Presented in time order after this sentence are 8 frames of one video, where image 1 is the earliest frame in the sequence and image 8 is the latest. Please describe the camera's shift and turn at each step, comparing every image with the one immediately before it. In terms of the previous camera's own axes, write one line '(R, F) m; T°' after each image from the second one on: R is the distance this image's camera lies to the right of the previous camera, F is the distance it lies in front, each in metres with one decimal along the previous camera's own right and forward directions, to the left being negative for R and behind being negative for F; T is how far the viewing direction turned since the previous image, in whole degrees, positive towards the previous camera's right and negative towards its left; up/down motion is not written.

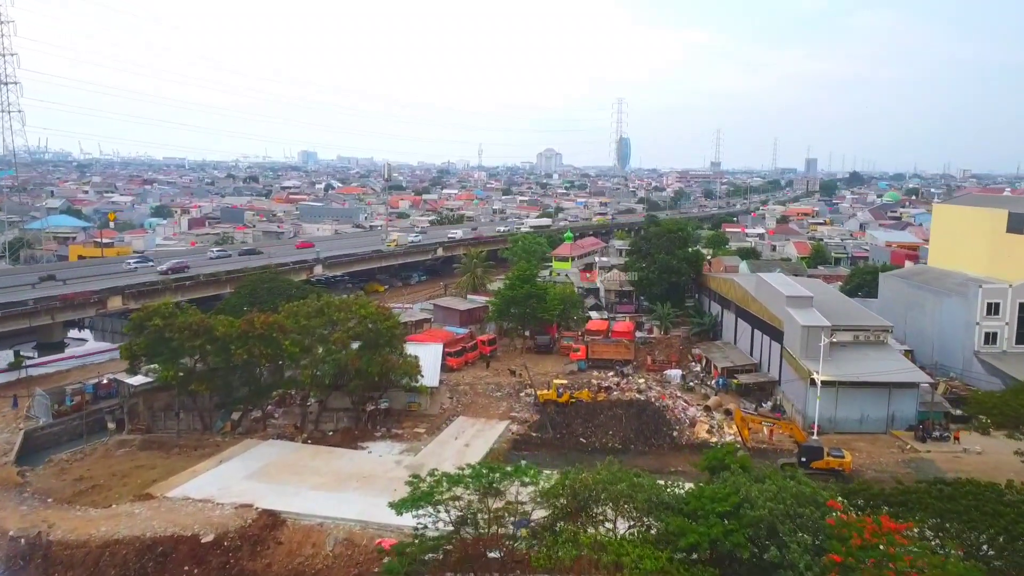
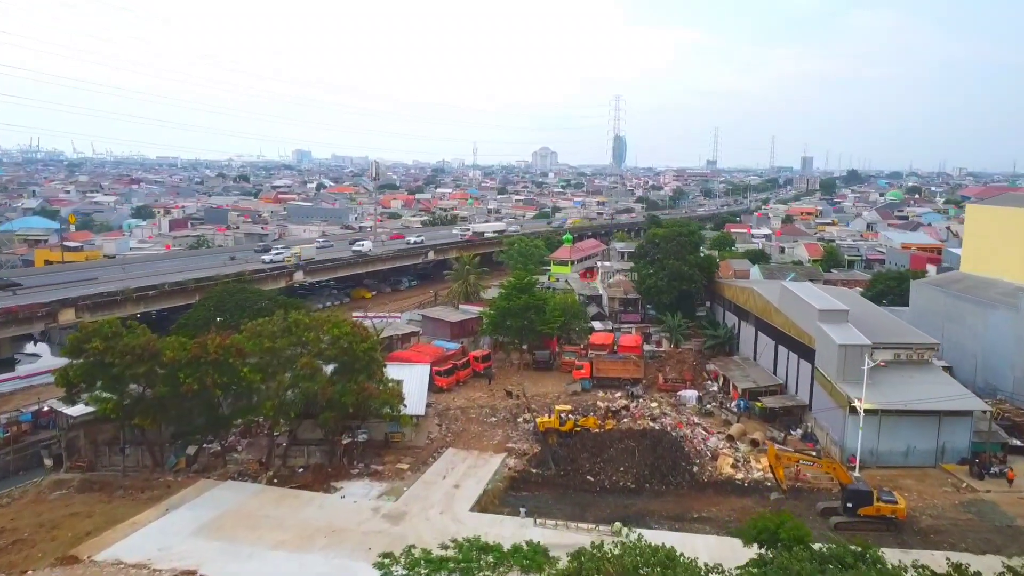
(0.0, +2.8) m; 0°
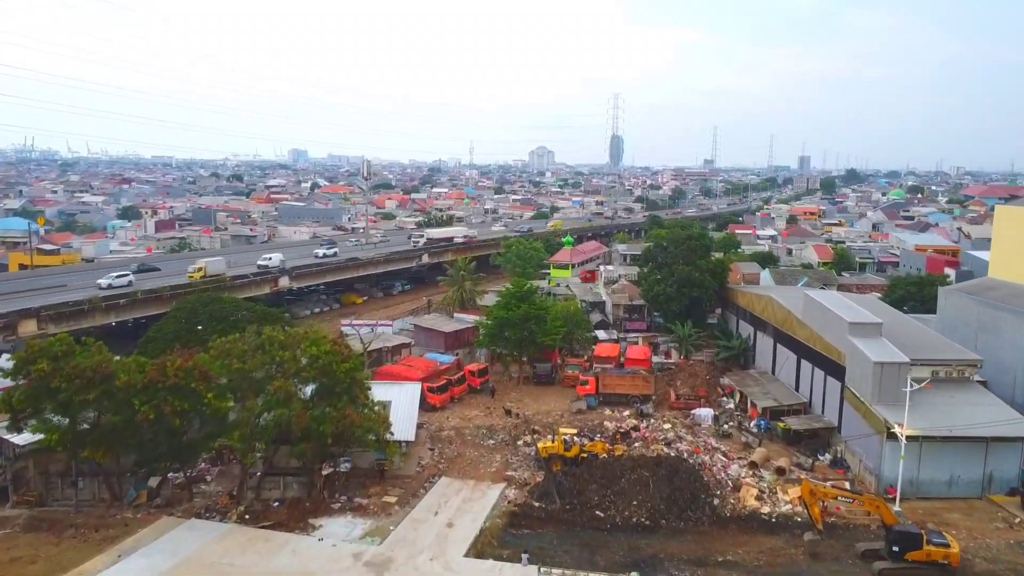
(-0.1, +2.0) m; 0°
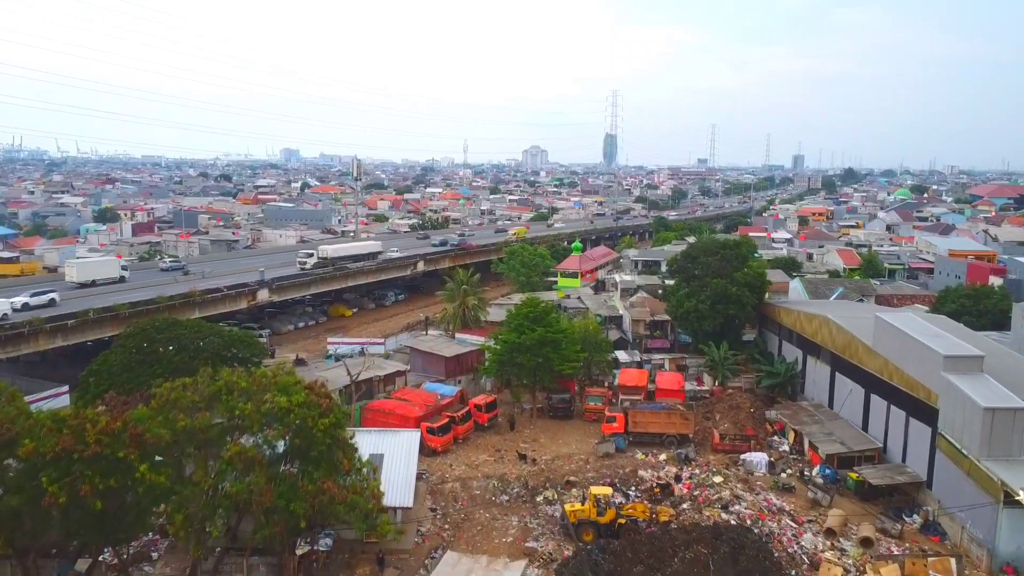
(-0.5, +3.5) m; +1°
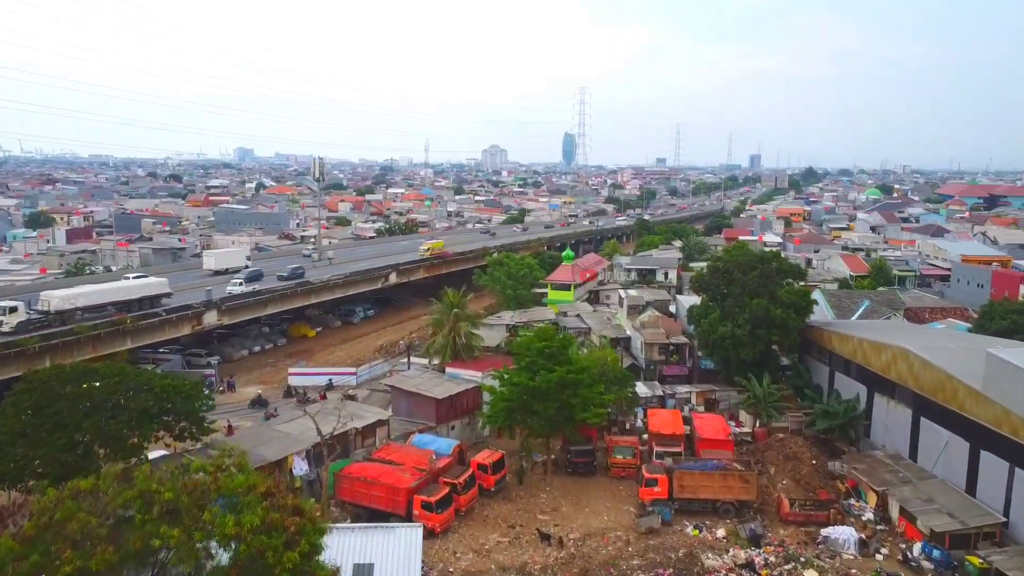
(-1.1, +4.2) m; +3°
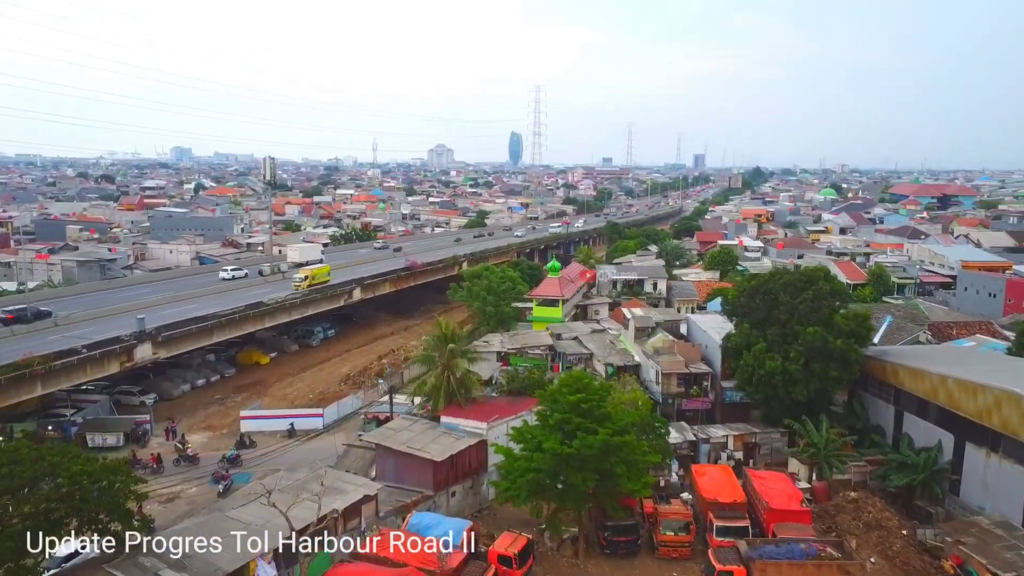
(-1.3, +3.8) m; +4°
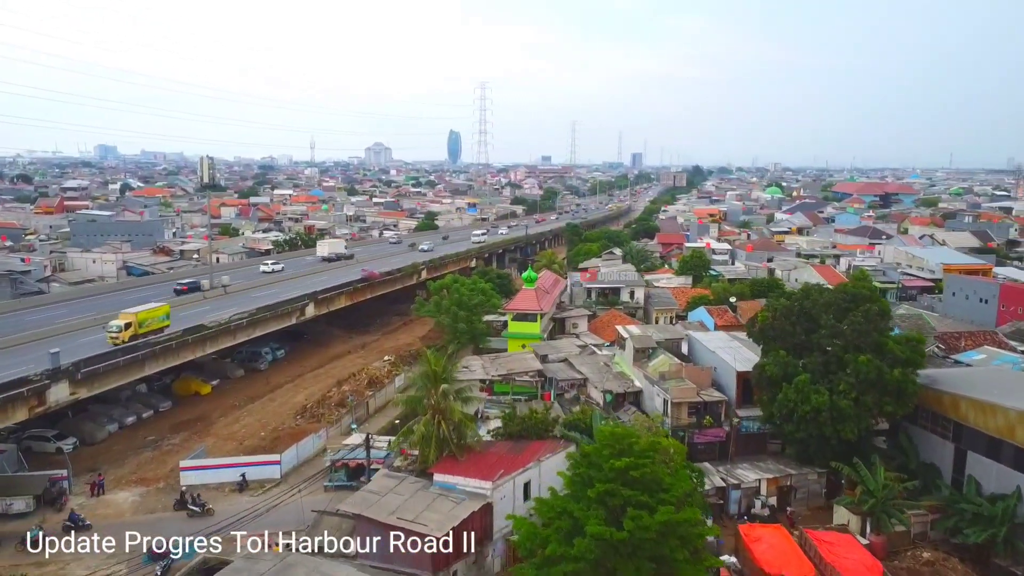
(-1.1, +2.9) m; +4°
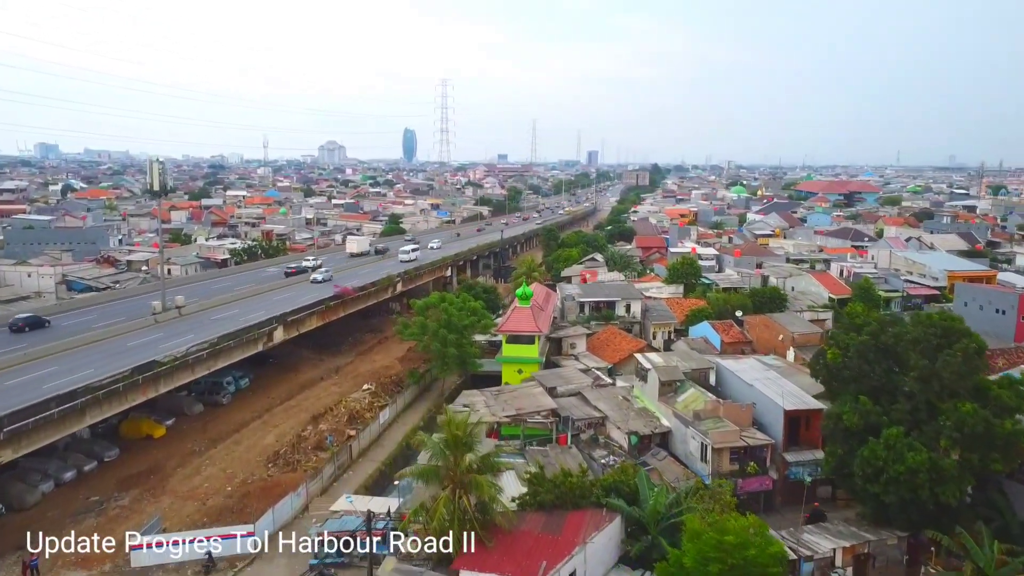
(-1.2, +2.8) m; +3°
